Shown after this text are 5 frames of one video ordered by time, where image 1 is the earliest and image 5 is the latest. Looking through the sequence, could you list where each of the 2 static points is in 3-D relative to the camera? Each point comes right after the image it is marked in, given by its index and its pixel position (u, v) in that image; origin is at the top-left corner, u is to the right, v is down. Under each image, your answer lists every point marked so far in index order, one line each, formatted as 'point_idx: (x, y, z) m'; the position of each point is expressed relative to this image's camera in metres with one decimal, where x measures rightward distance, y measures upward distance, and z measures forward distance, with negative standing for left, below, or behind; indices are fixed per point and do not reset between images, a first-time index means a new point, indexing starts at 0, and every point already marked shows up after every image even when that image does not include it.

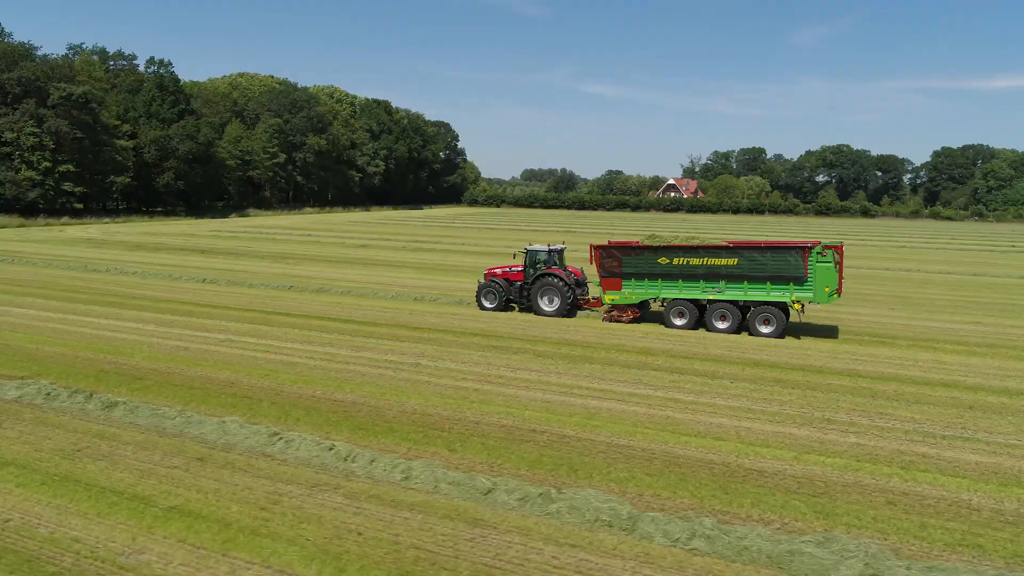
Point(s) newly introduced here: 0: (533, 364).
0: (+0.4, -1.2, +11.3) m
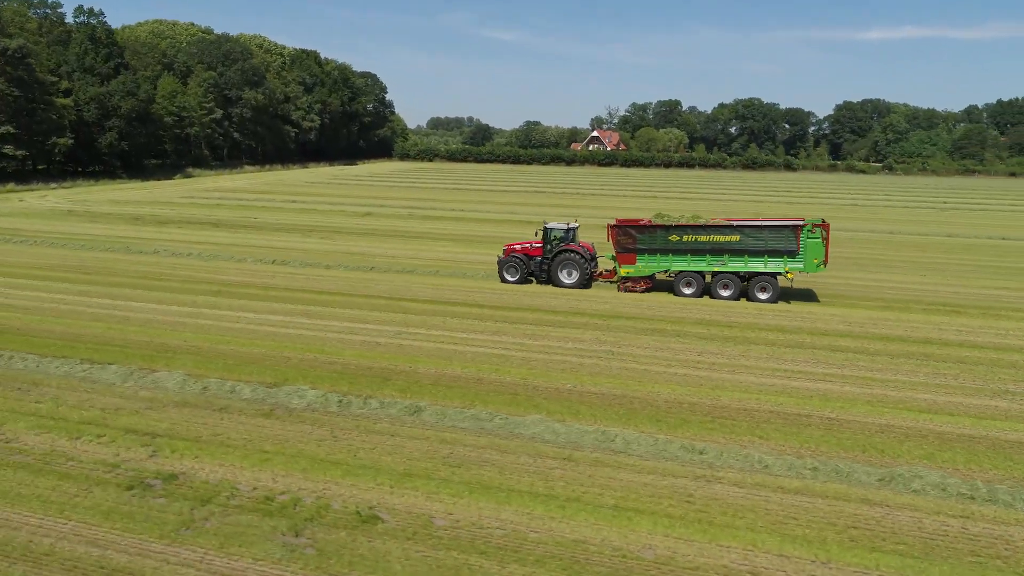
0: (+3.3, -1.0, +12.6) m
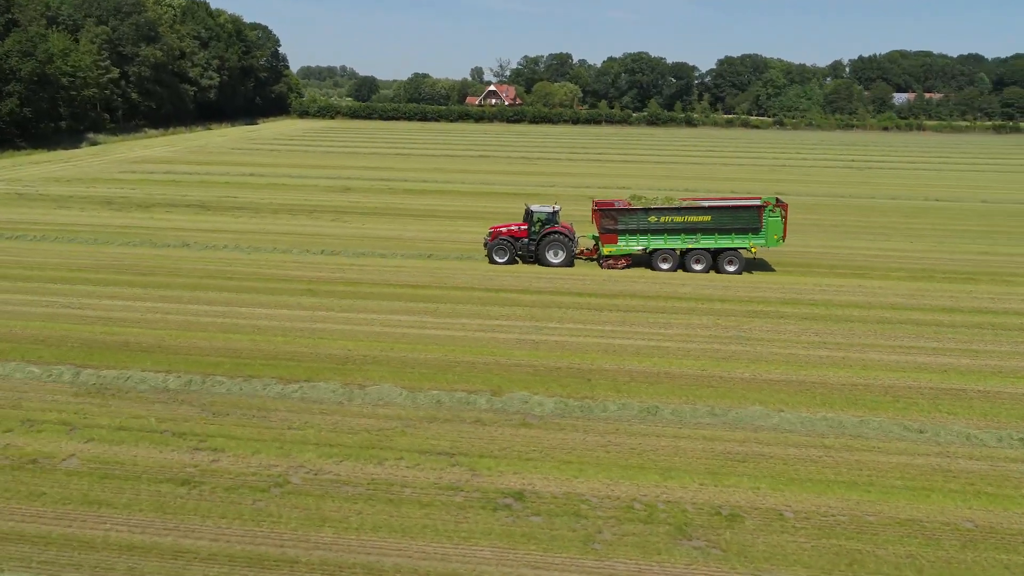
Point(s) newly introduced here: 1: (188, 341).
0: (+5.8, -0.7, +14.3) m
1: (-5.6, -0.9, +12.9) m
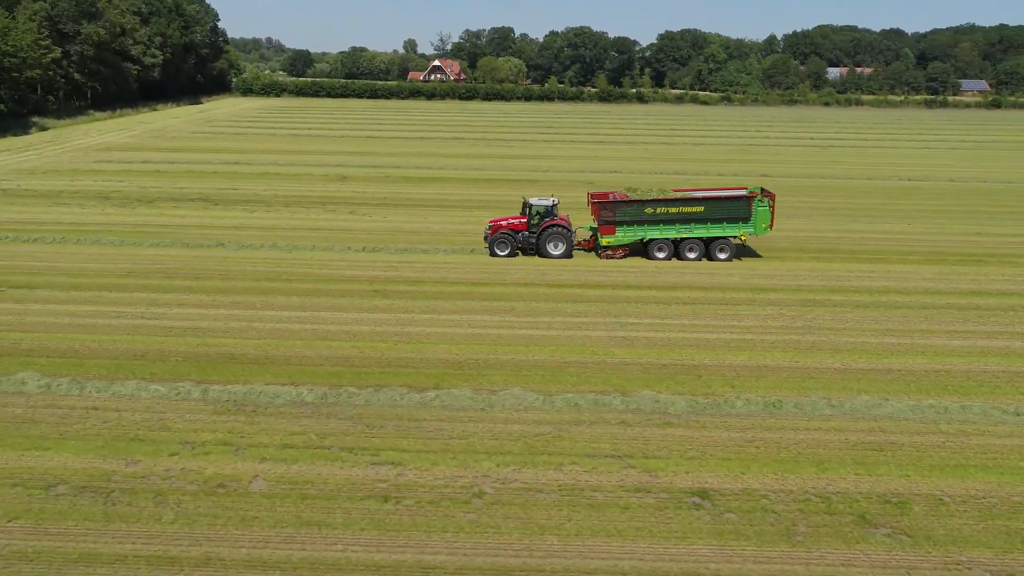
0: (+7.4, -0.5, +15.3) m
1: (-3.9, -1.1, +12.9) m
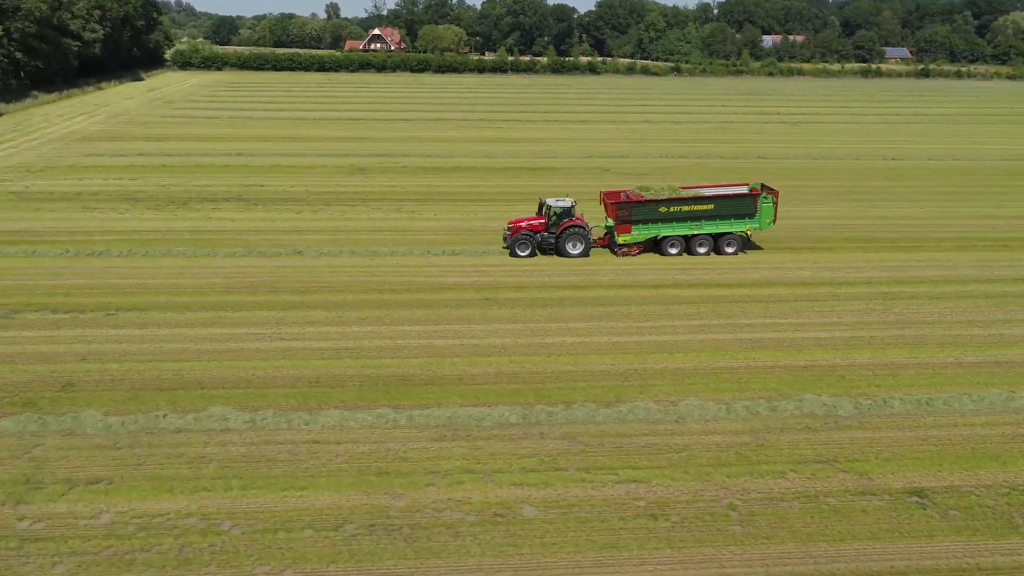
0: (+9.9, -0.4, +17.0) m
1: (-1.0, -1.5, +13.5) m
